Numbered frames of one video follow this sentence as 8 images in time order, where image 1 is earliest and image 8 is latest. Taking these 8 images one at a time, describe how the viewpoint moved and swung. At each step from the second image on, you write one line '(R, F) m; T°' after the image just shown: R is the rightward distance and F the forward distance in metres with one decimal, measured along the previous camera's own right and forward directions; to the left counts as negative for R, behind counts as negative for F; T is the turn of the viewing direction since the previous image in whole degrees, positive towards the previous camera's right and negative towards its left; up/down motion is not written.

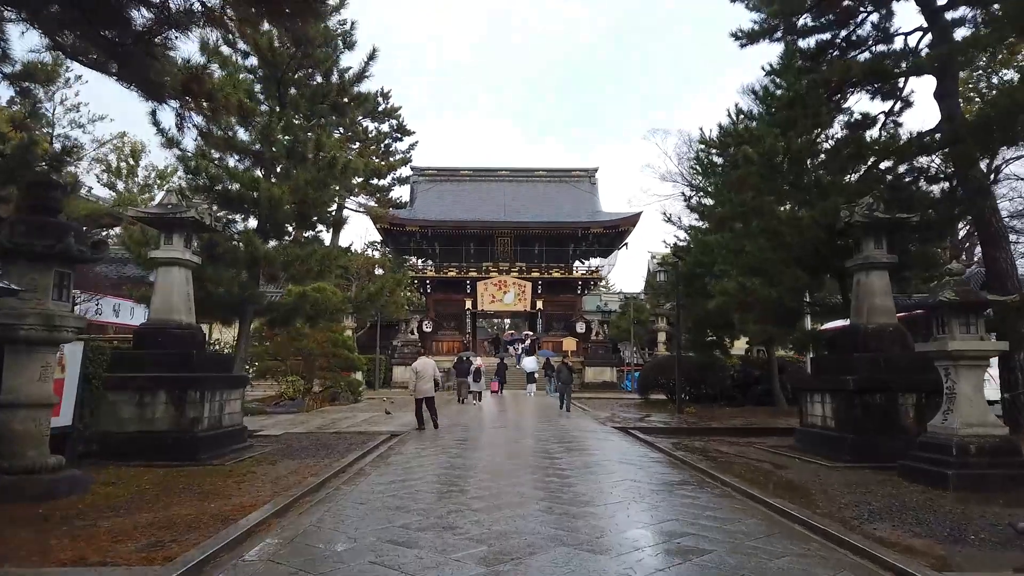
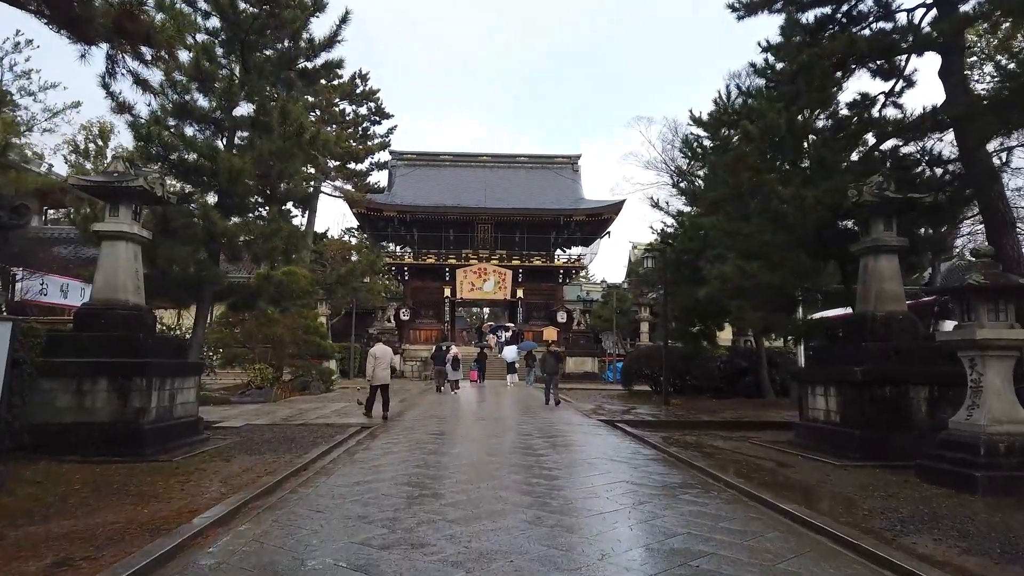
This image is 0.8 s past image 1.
(0.0, +0.7) m; +2°
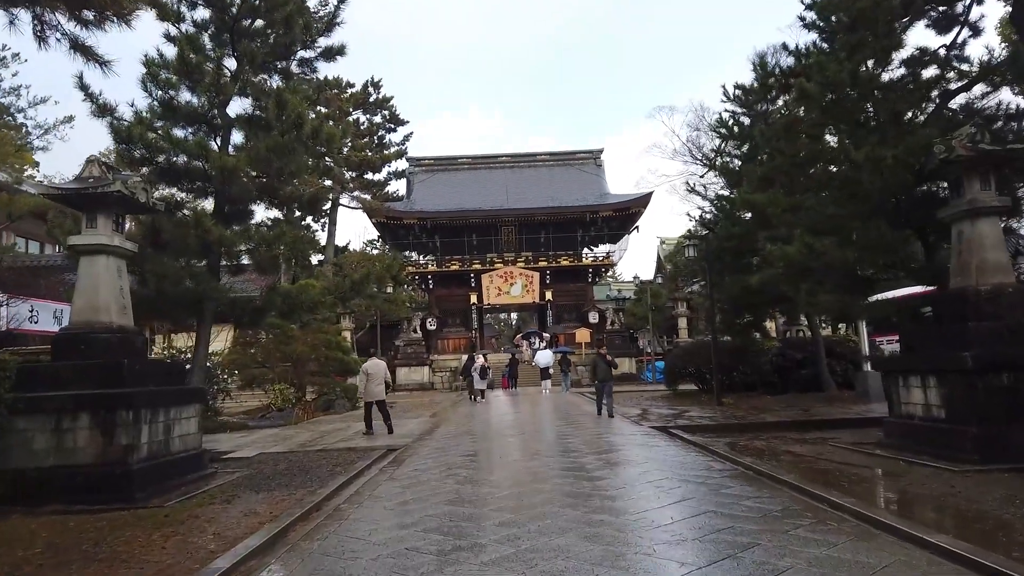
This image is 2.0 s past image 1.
(-0.1, +1.1) m; -2°
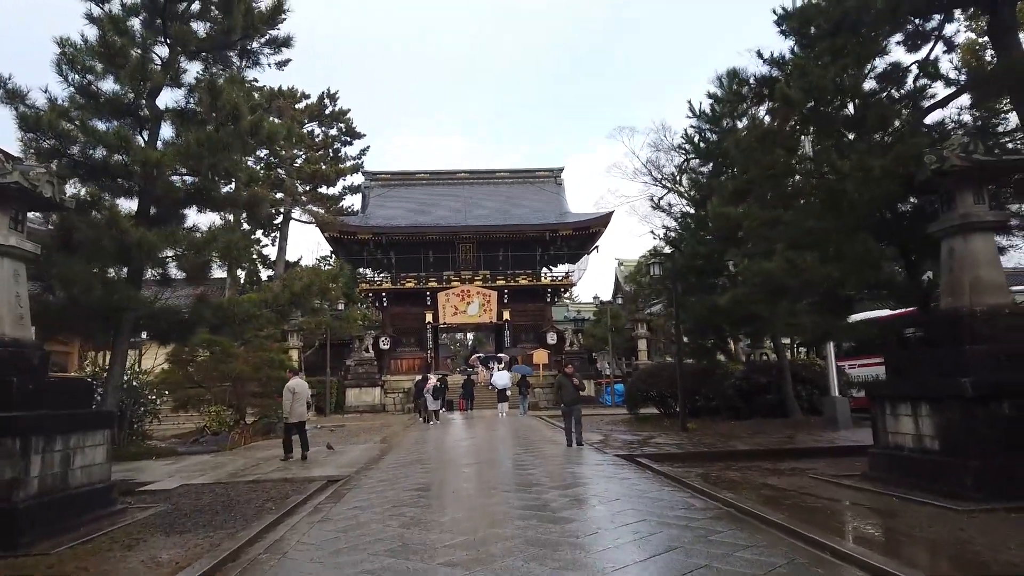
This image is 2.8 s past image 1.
(0.0, +0.8) m; +3°
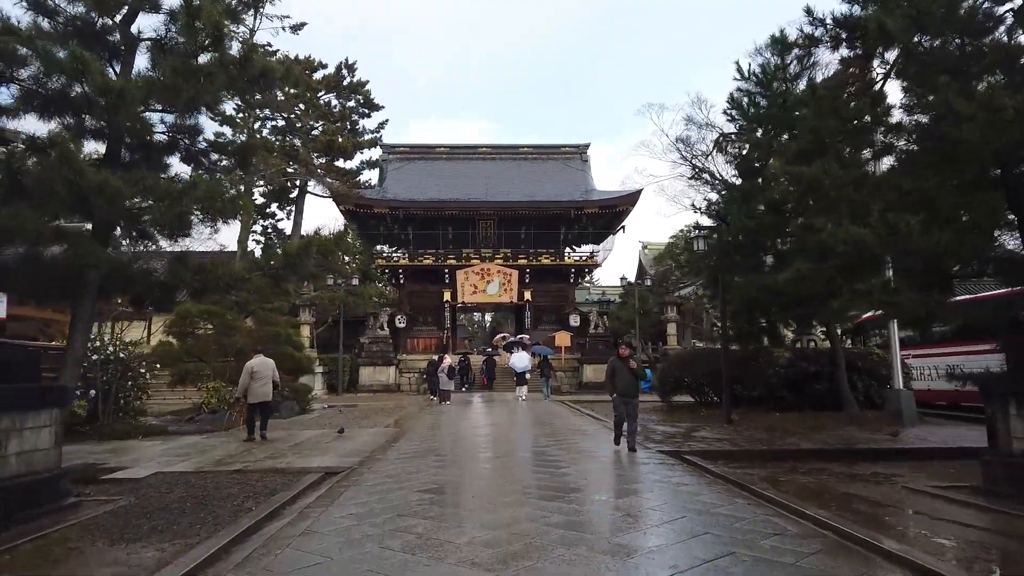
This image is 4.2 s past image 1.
(-0.1, +1.3) m; -1°
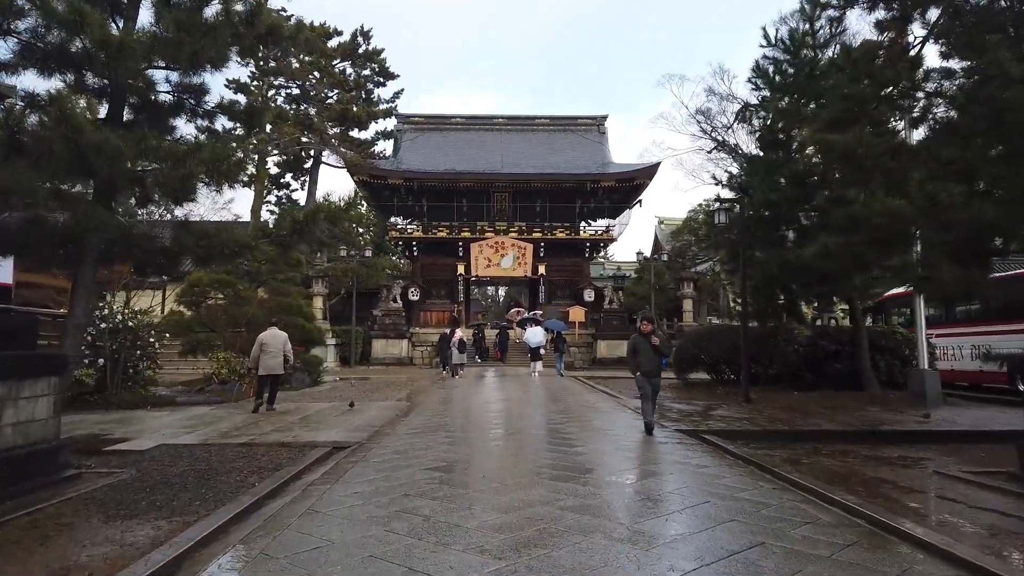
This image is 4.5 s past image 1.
(0.0, +0.3) m; -1°
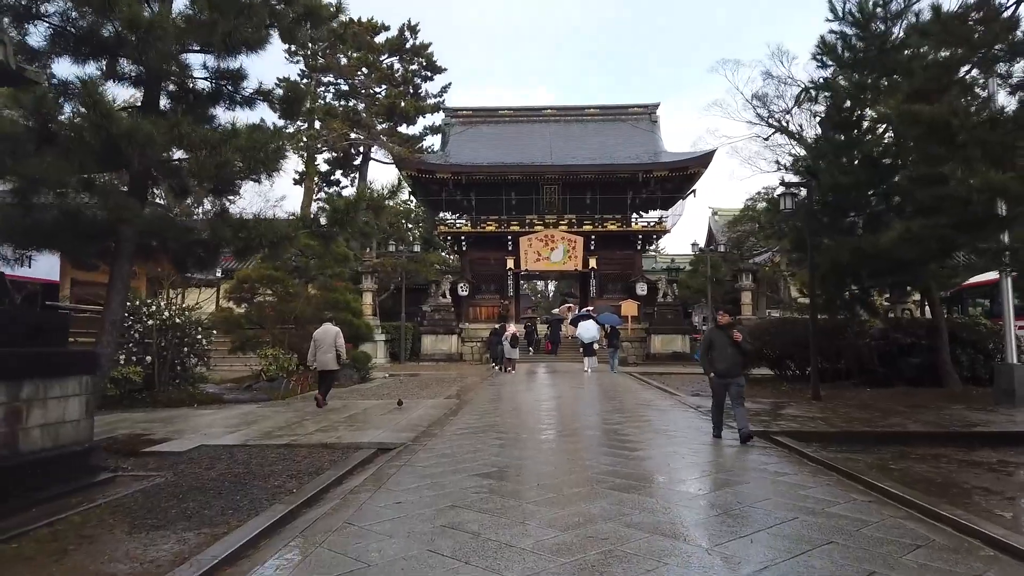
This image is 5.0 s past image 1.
(0.0, +0.5) m; -4°
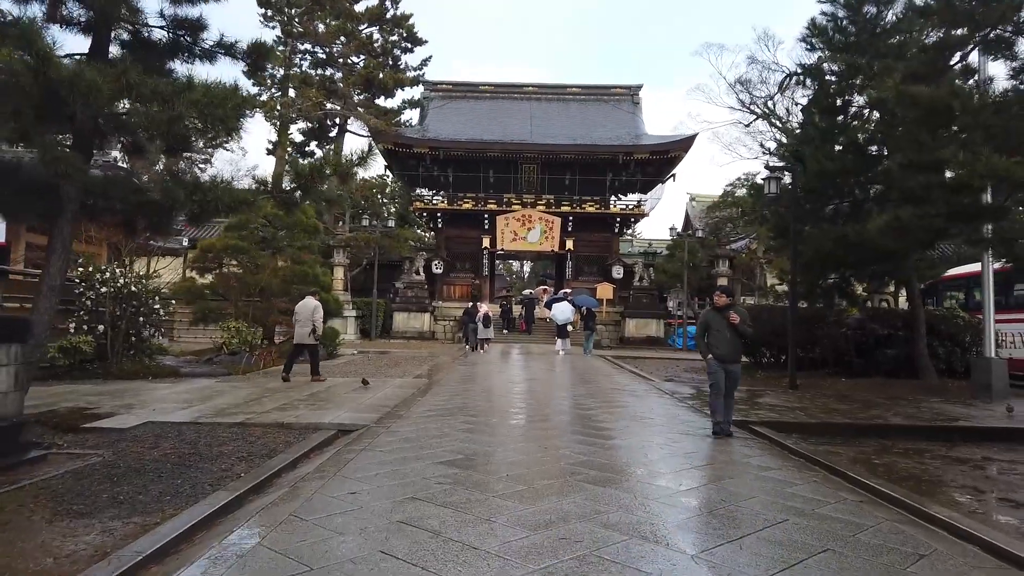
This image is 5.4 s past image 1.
(0.0, +0.4) m; +2°
